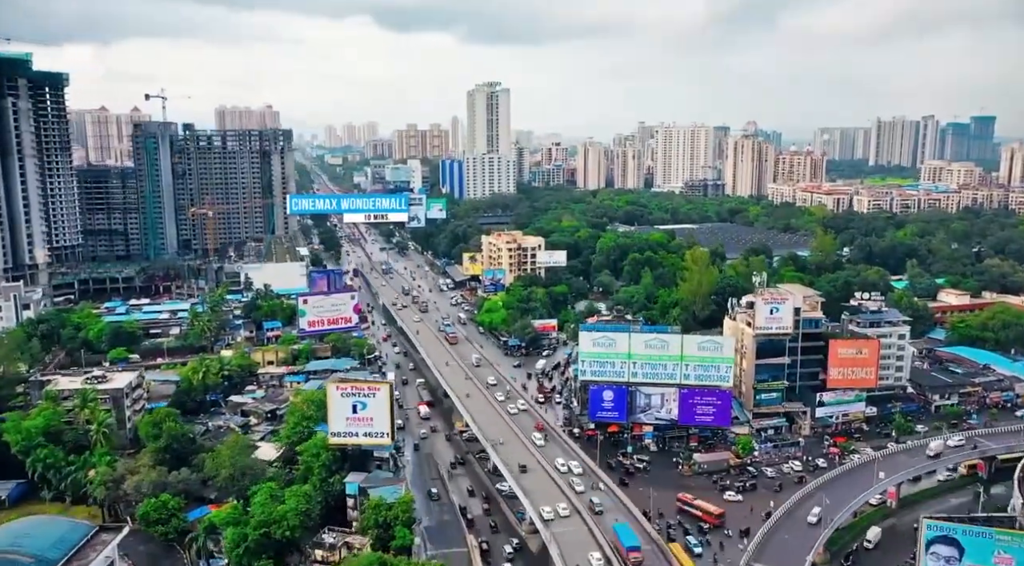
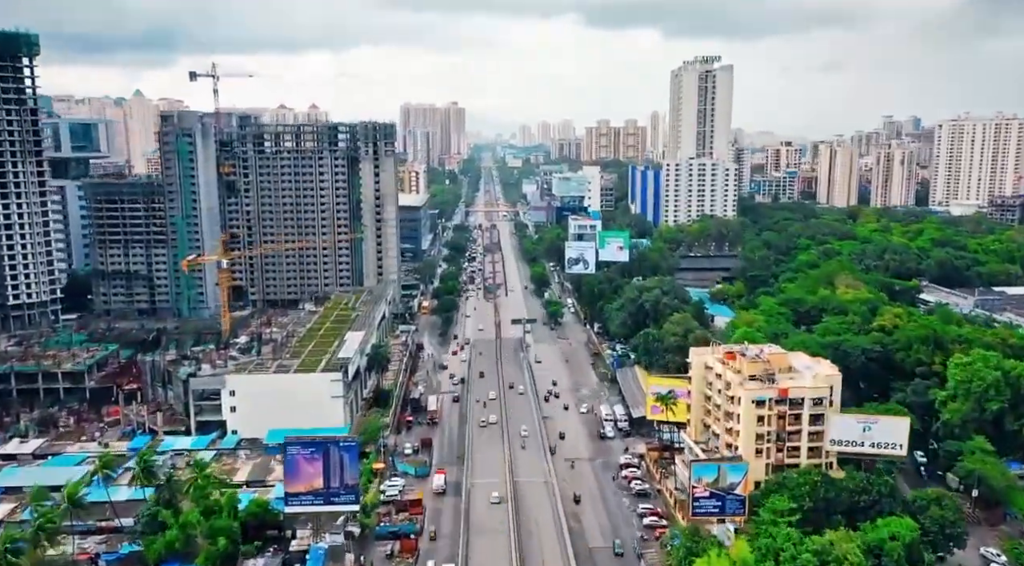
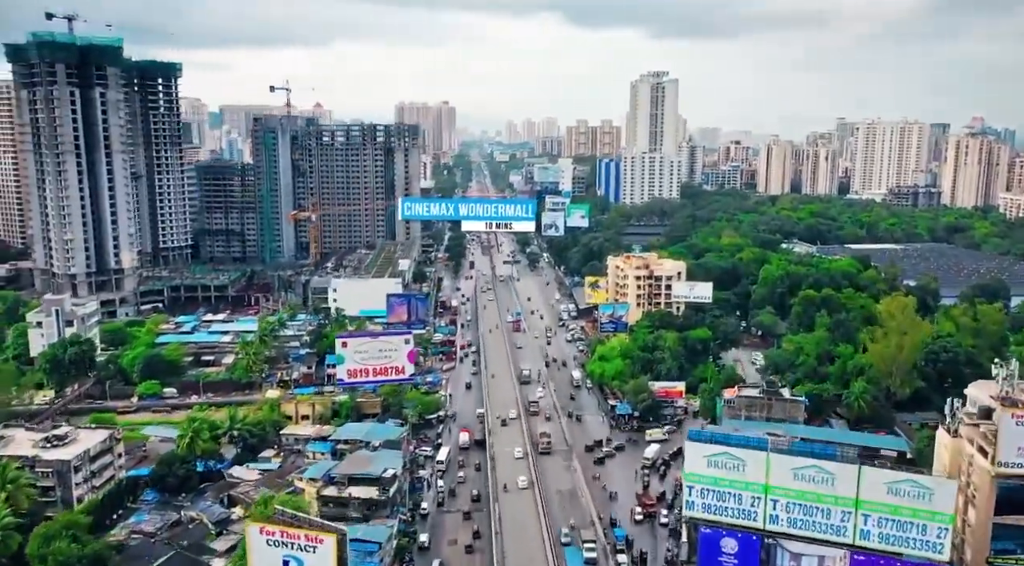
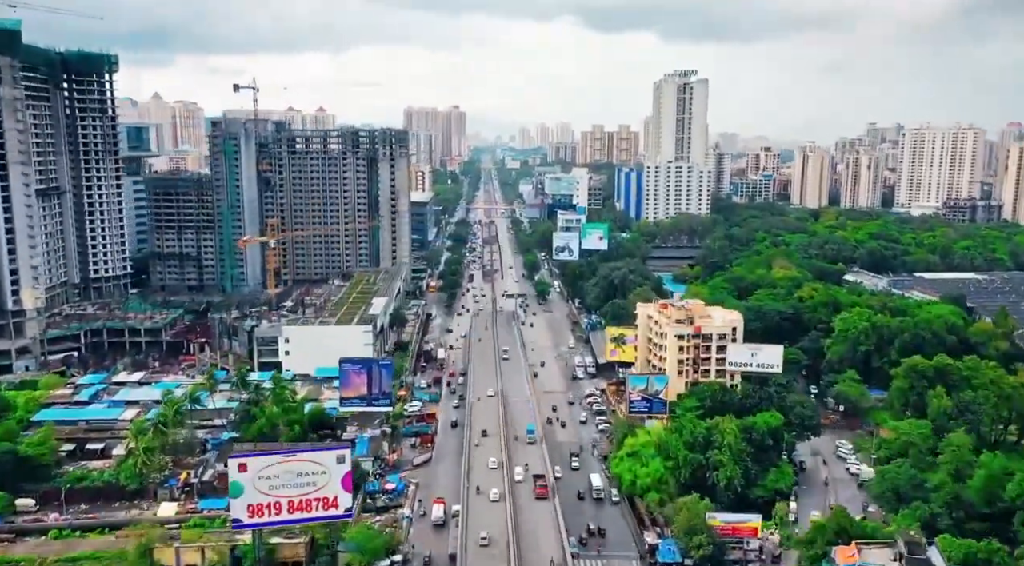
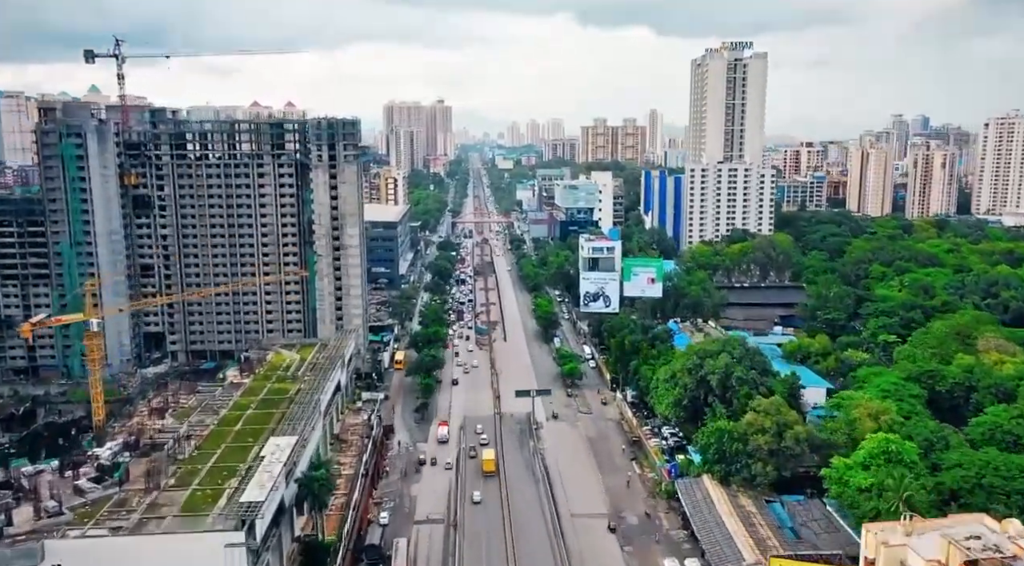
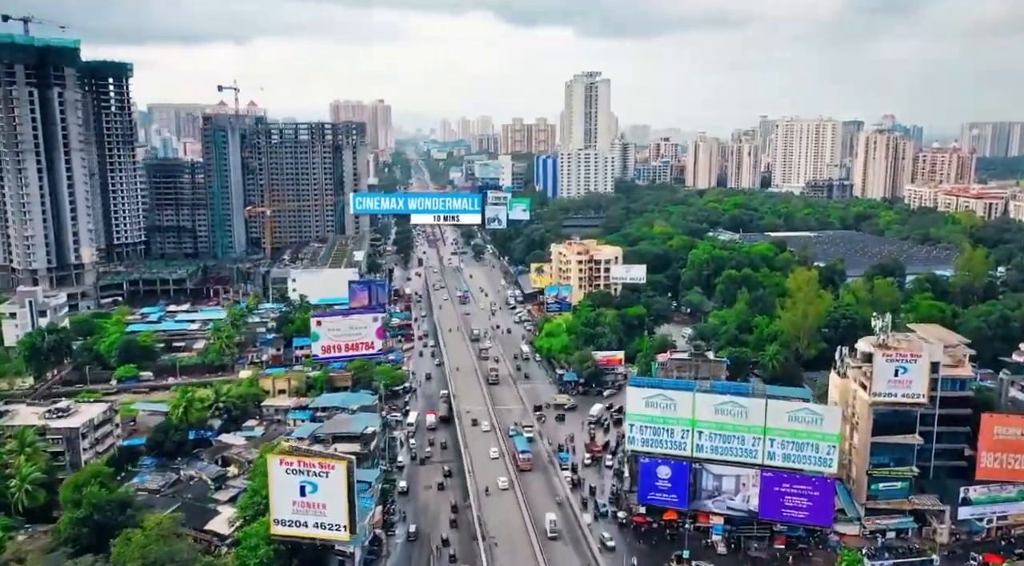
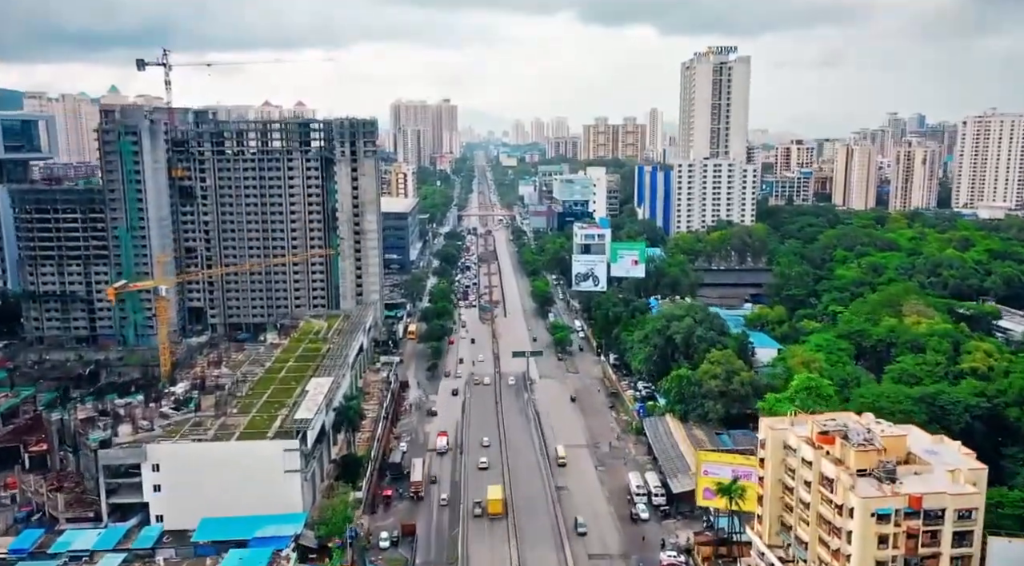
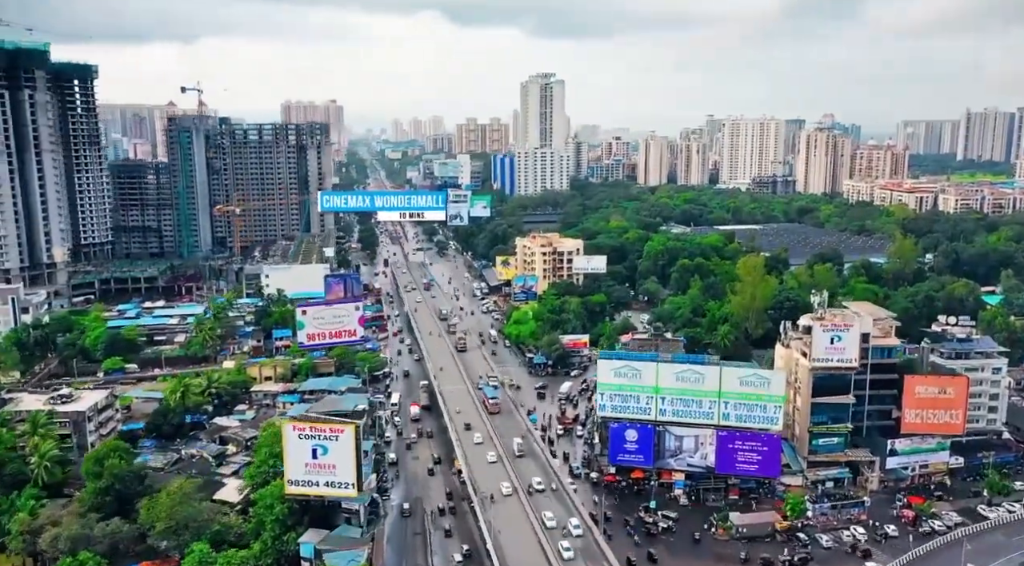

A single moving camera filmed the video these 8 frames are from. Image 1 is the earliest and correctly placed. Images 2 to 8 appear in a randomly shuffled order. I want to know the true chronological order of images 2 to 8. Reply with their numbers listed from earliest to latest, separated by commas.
8, 6, 3, 4, 2, 7, 5
